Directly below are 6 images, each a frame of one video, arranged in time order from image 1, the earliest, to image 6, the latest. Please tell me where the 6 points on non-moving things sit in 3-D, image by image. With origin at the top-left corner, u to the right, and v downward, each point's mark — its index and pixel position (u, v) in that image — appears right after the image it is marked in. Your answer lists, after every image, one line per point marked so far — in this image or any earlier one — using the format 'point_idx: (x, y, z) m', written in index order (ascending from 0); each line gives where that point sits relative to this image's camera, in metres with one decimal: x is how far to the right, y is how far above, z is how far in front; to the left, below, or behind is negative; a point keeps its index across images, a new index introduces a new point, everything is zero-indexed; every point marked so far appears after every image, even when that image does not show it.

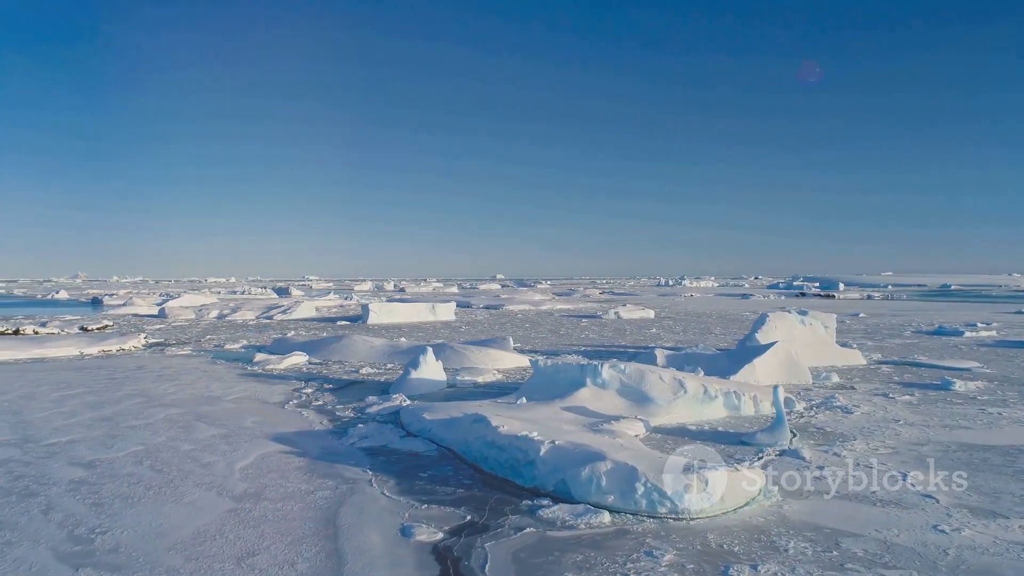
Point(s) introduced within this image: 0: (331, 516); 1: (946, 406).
0: (-1.3, -1.7, +4.2) m
1: (+7.0, -1.9, +9.1) m
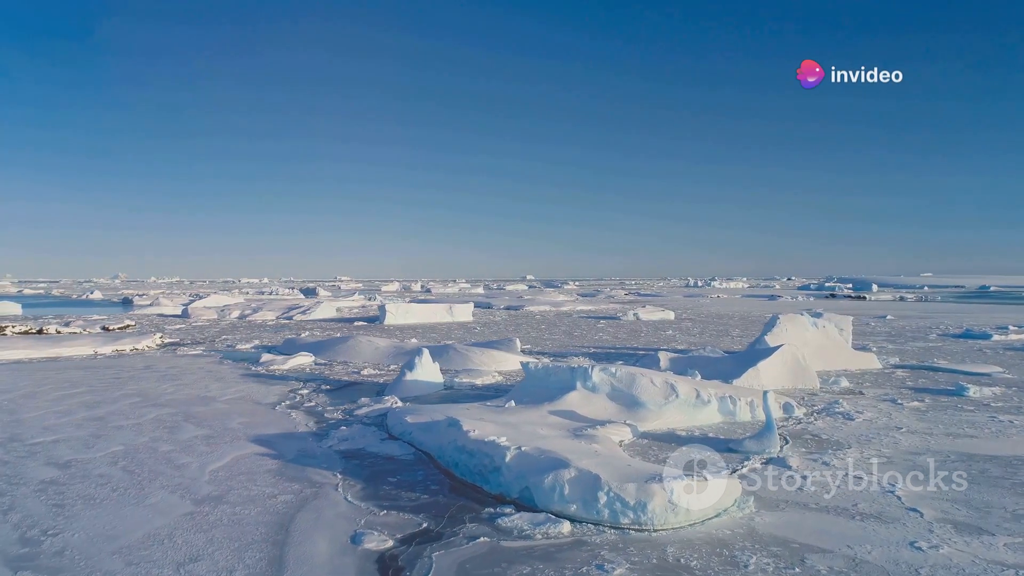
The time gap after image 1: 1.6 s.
0: (-1.7, -1.7, +4.1) m
1: (+6.8, -1.9, +8.7) m
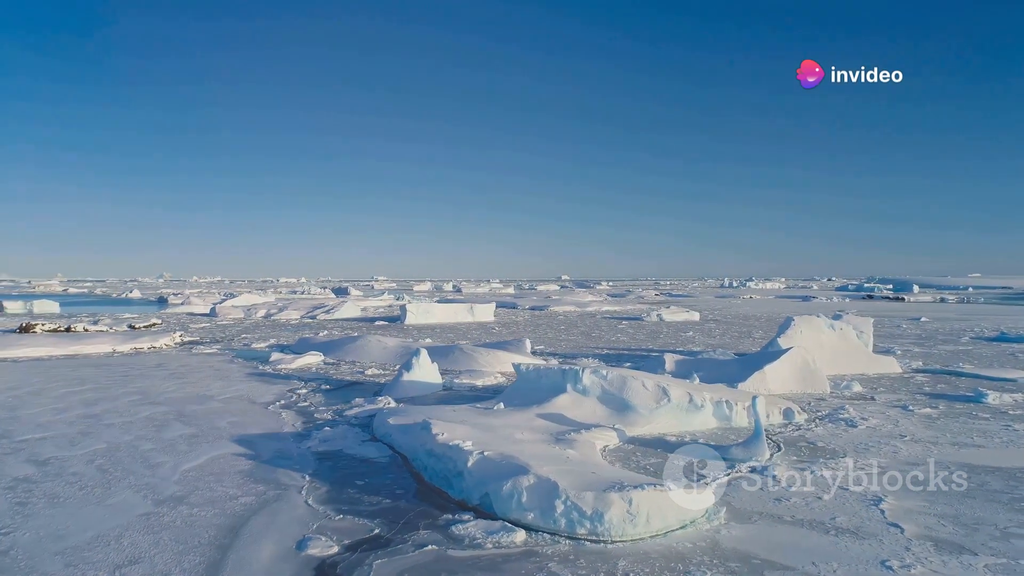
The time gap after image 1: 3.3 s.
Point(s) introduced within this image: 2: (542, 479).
0: (-2.0, -1.7, +4.1) m
1: (+6.7, -2.0, +8.3) m
2: (+0.2, -1.4, +4.2) m
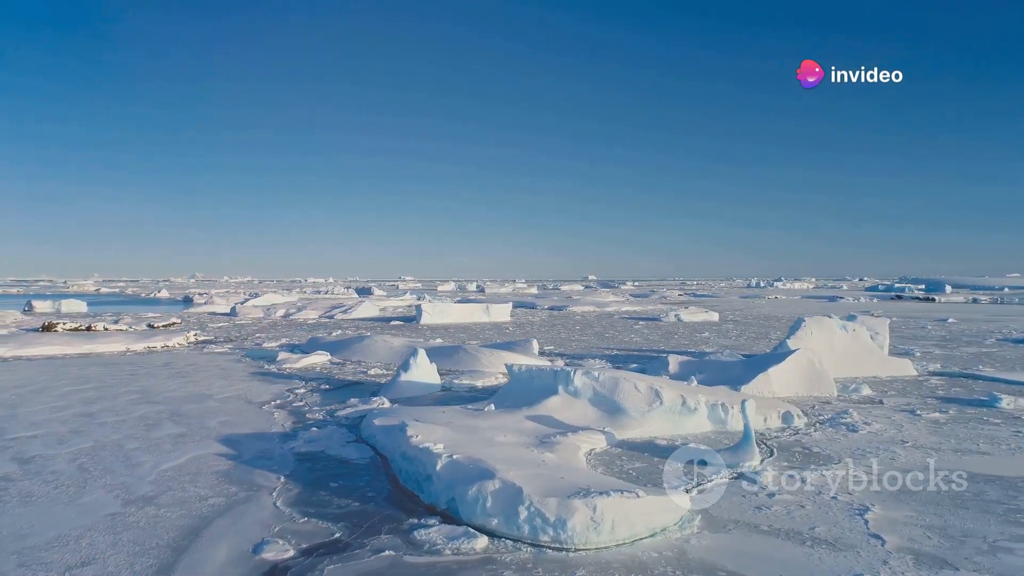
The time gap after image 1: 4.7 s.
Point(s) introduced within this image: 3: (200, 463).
0: (-2.2, -1.7, +4.0) m
1: (+6.6, -2.0, +8.0) m
2: (0.0, -1.4, +4.1) m
3: (-3.1, -1.7, +5.6) m
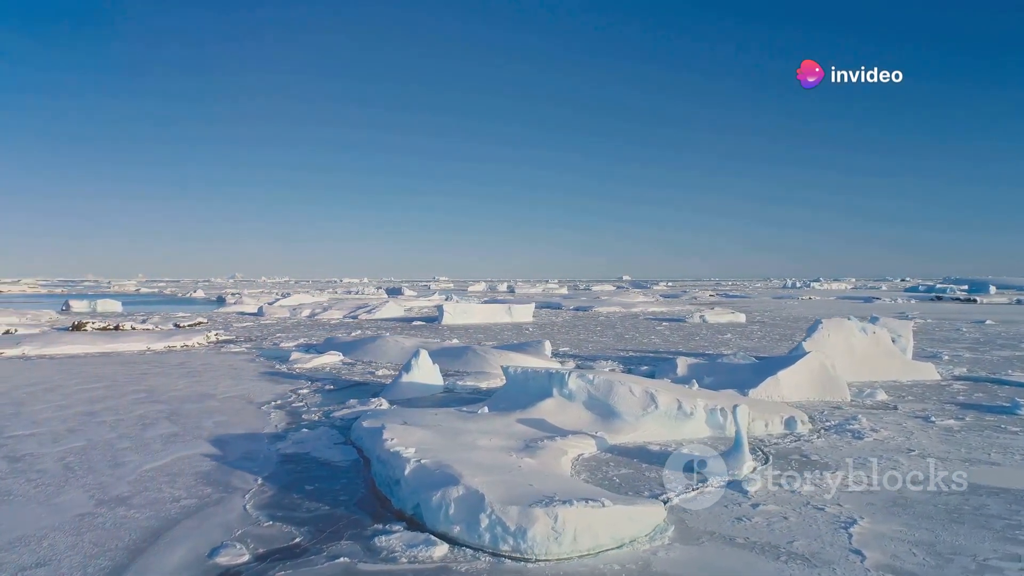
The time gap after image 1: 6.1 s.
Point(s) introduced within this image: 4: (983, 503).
0: (-2.5, -1.7, +4.0) m
1: (+6.5, -2.0, +7.6) m
2: (-0.3, -1.4, +4.0) m
3: (-3.3, -1.8, +5.7) m
4: (+4.0, -1.8, +4.8) m
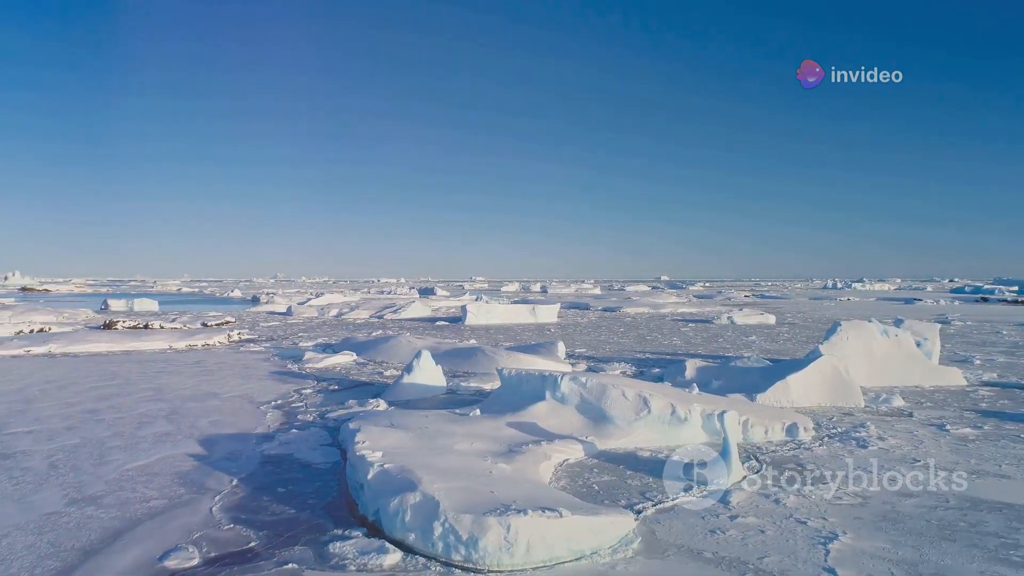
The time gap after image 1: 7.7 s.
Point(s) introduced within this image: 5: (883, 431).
0: (-2.8, -1.7, +4.0) m
1: (+6.4, -2.0, +7.2) m
2: (-0.6, -1.4, +3.9) m
3: (-3.5, -1.8, +5.7) m
4: (+3.7, -1.8, +4.5) m
5: (+5.2, -2.0, +7.9) m
